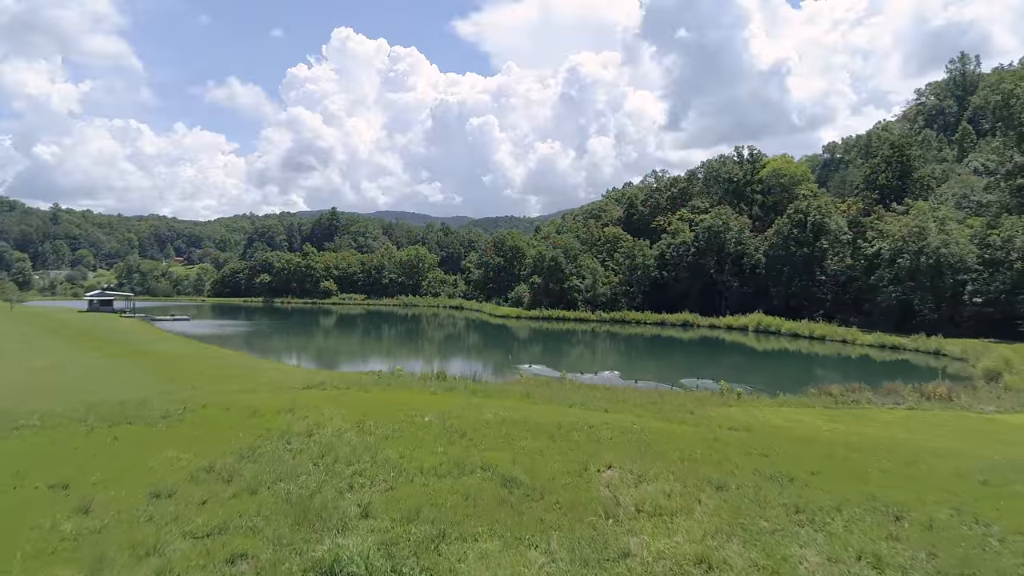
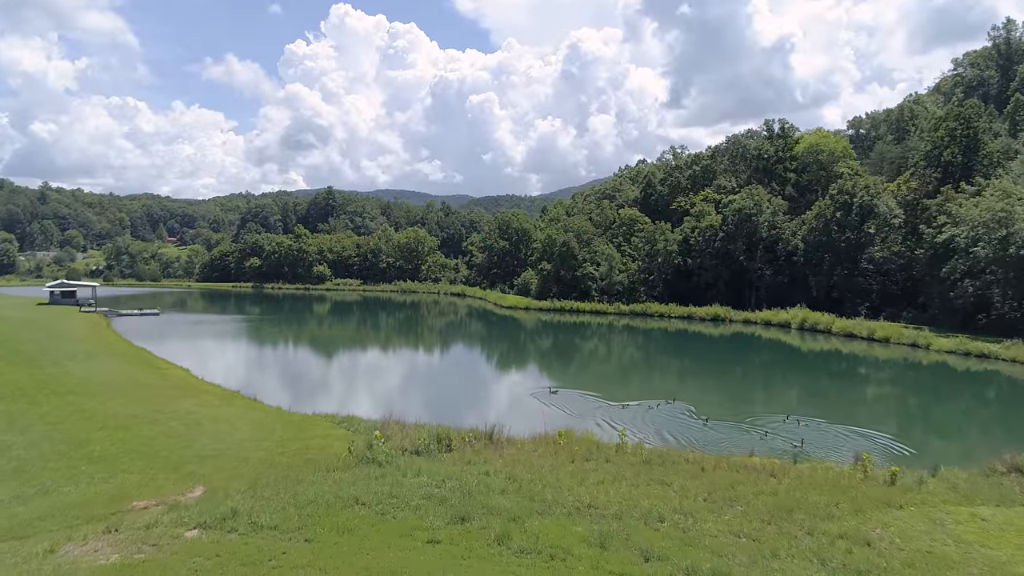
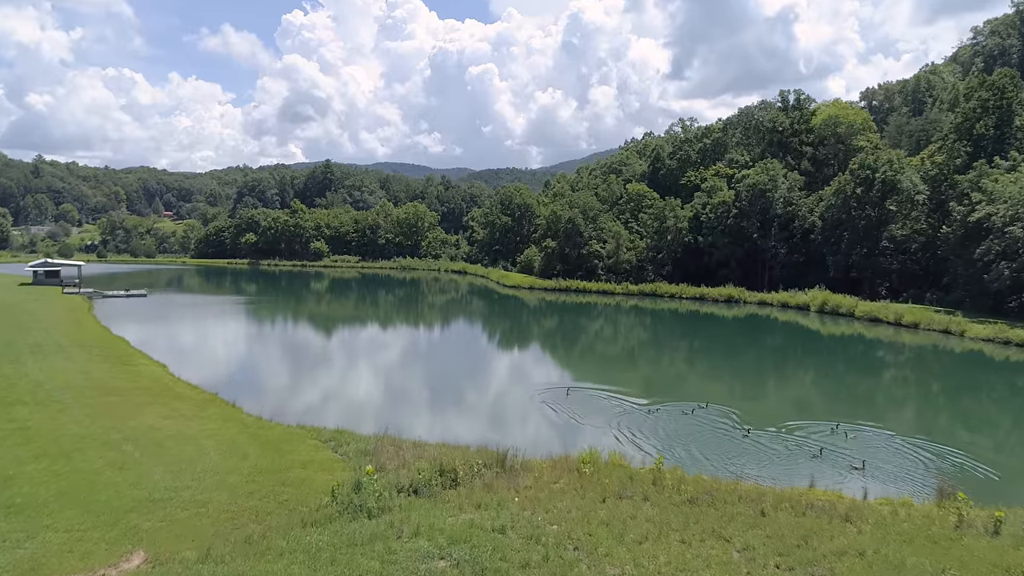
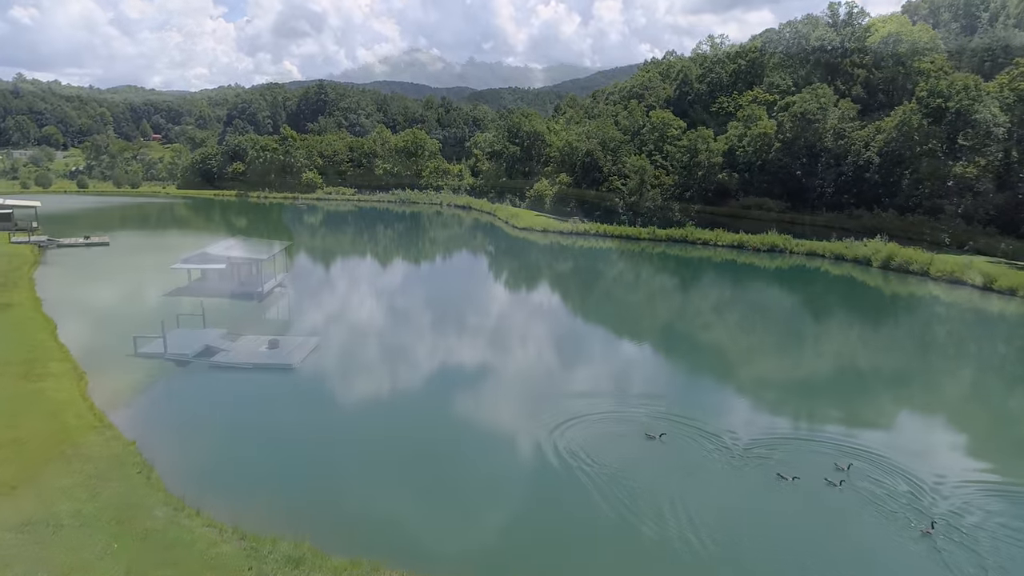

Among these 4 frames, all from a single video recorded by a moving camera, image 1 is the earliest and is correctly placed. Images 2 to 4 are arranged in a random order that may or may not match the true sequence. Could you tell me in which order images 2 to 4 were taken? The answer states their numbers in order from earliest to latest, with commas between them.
2, 3, 4
